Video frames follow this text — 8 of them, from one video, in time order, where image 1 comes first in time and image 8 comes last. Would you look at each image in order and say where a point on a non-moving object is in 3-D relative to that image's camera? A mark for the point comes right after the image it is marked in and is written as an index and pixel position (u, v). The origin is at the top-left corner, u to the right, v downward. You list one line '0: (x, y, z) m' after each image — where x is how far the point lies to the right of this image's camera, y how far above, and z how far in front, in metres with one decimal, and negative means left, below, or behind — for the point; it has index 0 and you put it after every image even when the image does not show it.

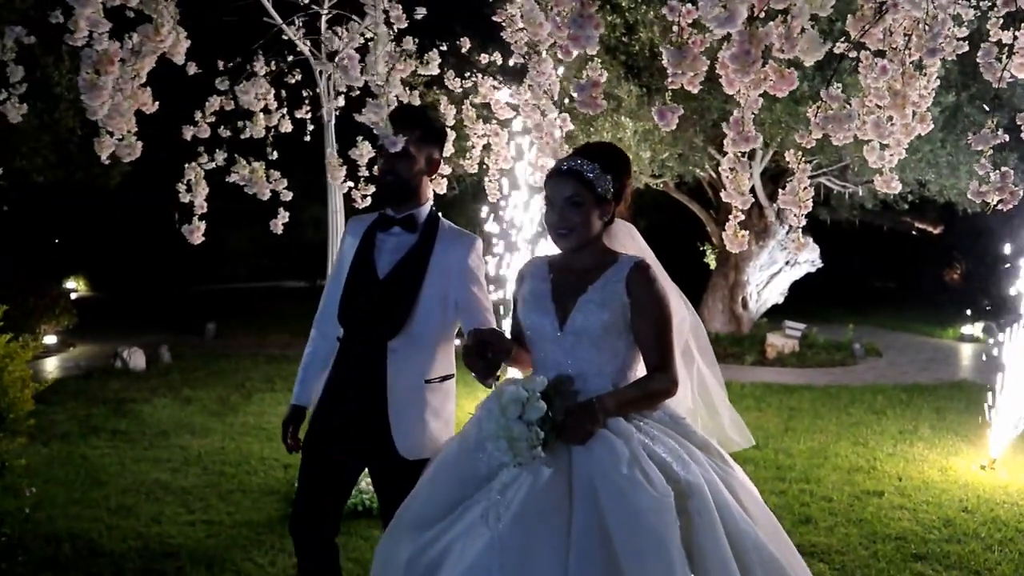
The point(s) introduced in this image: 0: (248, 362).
0: (-2.9, -0.8, +10.8) m
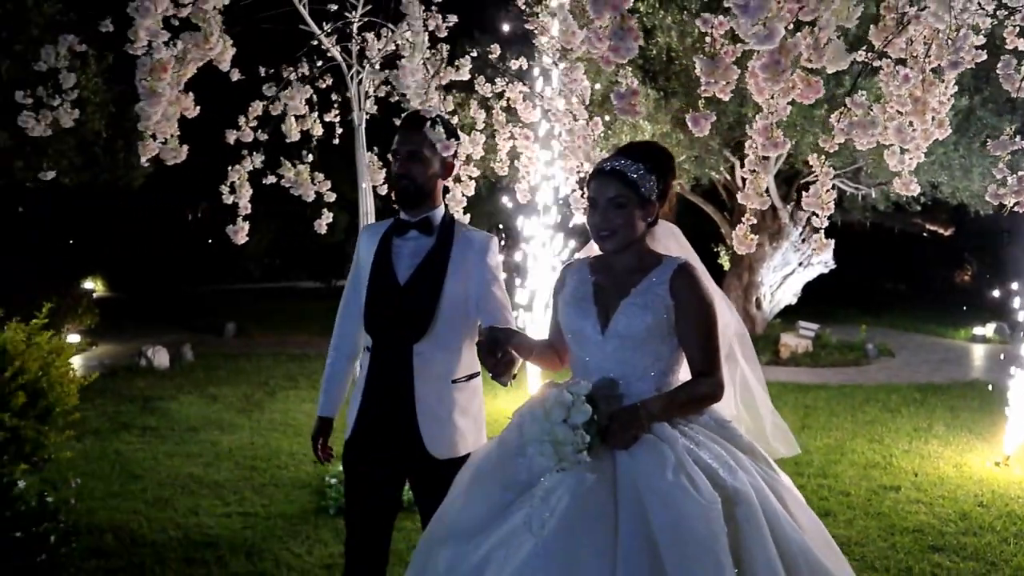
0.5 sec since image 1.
0: (-2.7, -0.8, +11.0) m
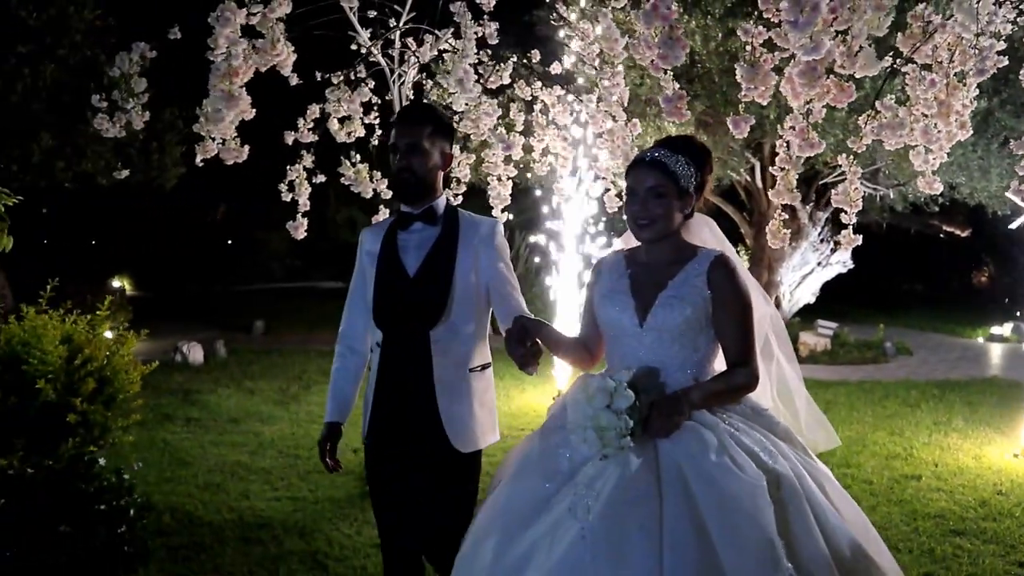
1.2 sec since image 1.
0: (-2.5, -0.8, +11.3) m
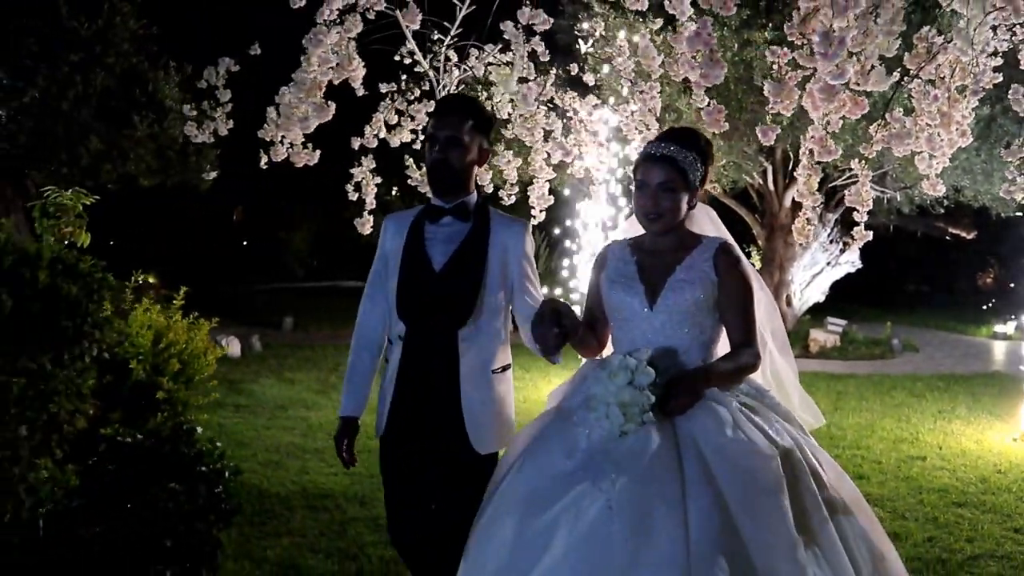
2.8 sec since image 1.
0: (-2.2, -0.8, +11.8) m
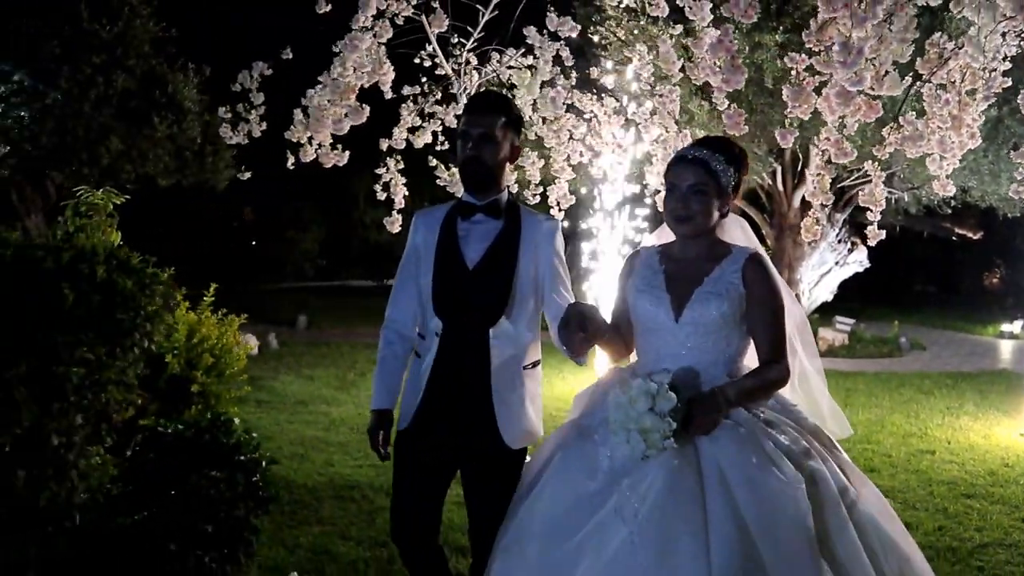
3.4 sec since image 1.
0: (-2.0, -0.7, +12.0) m
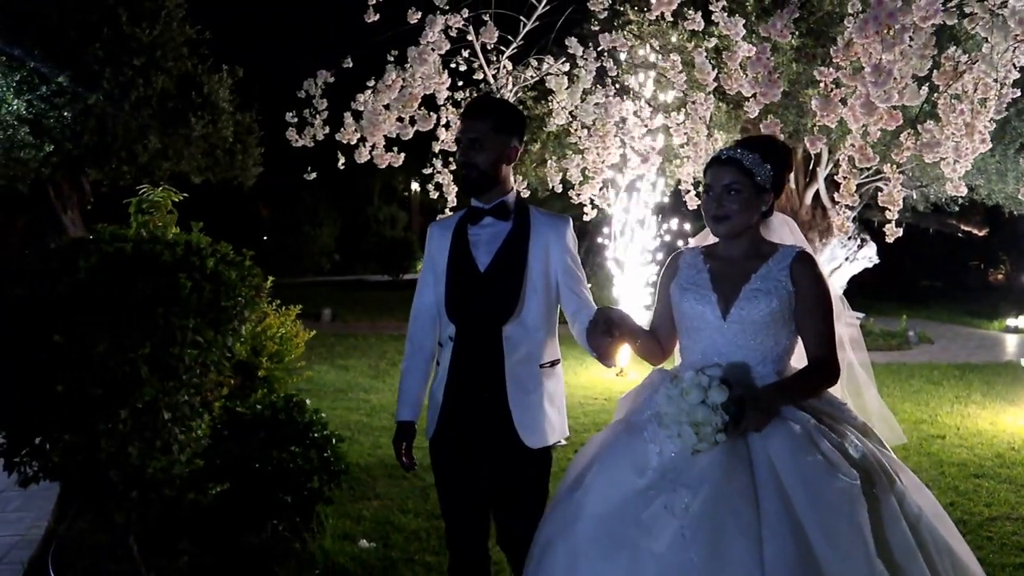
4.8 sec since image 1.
0: (-1.7, -0.7, +12.4) m
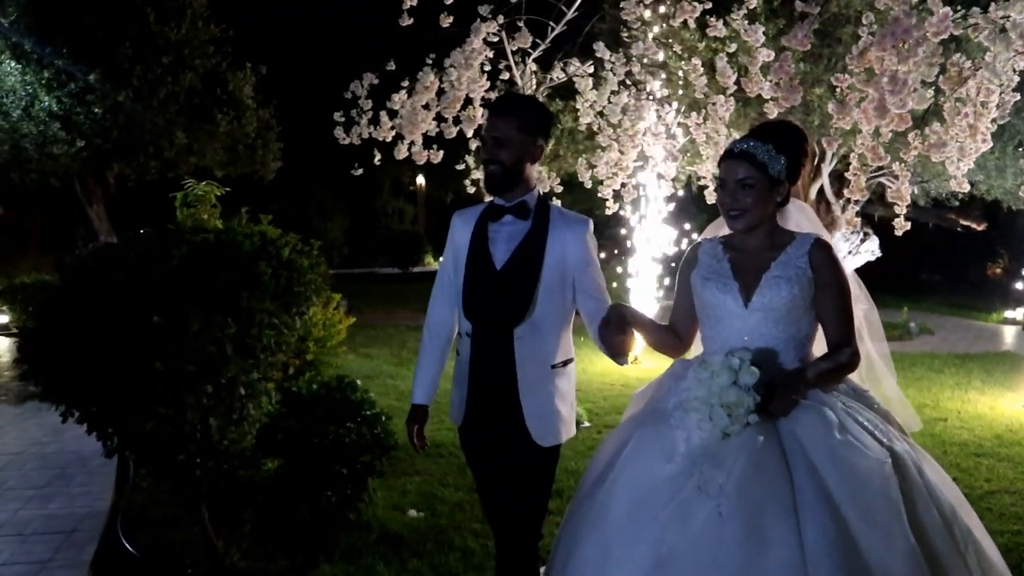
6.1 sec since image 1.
0: (-1.6, -0.5, +12.8) m
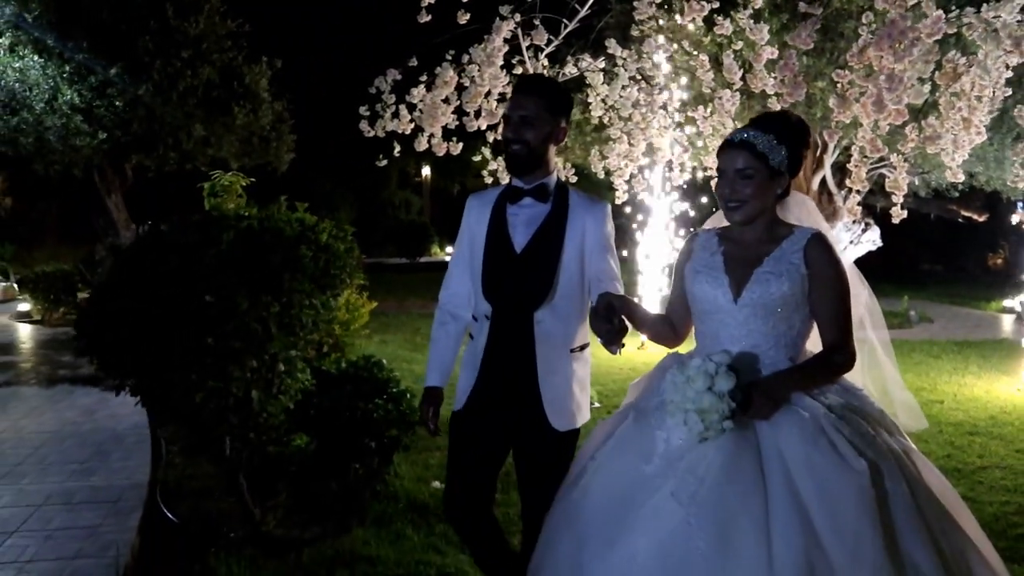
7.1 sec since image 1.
0: (-1.4, -0.4, +13.1) m
